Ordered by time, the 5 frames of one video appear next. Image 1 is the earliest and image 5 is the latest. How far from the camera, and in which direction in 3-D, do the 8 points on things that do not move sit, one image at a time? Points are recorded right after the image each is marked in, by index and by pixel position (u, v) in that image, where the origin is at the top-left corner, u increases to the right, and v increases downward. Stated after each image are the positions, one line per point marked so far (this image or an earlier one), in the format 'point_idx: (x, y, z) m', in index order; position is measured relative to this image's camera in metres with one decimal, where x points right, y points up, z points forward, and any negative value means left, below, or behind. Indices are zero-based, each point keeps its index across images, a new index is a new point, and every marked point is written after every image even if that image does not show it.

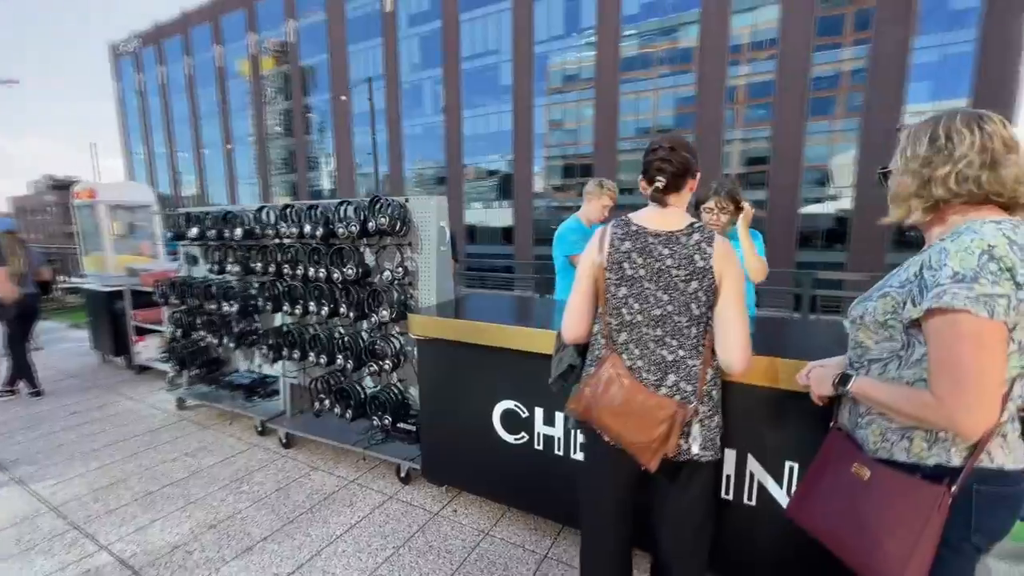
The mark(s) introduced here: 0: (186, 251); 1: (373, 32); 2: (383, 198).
0: (-2.7, +0.3, +3.7) m
1: (-5.9, +9.9, +17.1) m
2: (-0.8, +0.5, +2.6) m
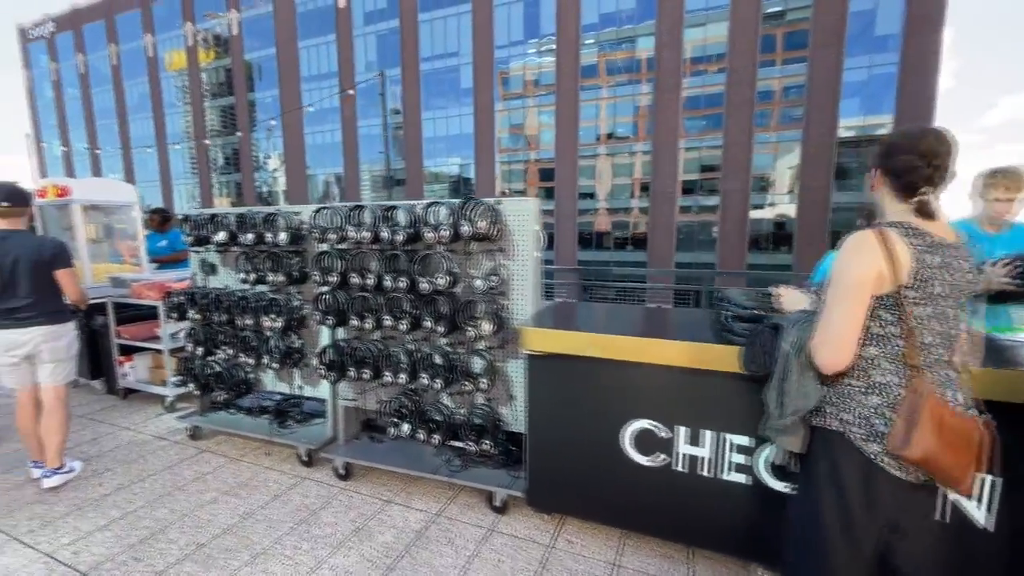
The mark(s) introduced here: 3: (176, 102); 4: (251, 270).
0: (-2.3, +0.2, +3.2) m
1: (-7.0, +9.7, +16.3) m
2: (-0.2, +0.5, +2.3) m
3: (-15.2, +8.4, +19.8) m
4: (-1.7, +0.1, +2.9) m
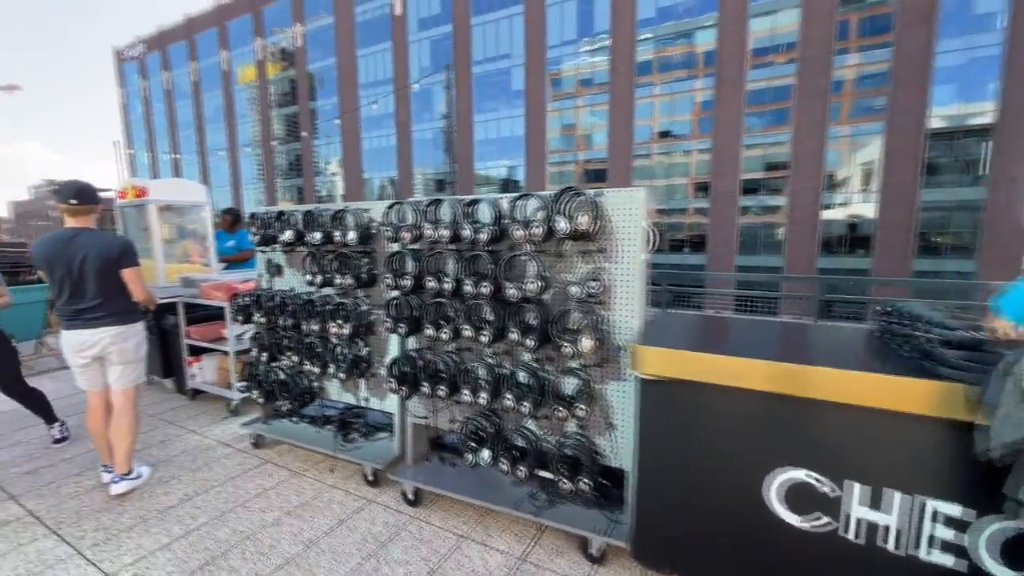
0: (-1.7, +0.2, +3.1) m
1: (-4.9, +9.6, +16.6) m
2: (+0.3, +0.4, +2.0) m
3: (-12.7, +8.4, +20.9) m
4: (-1.2, +0.1, +2.7) m
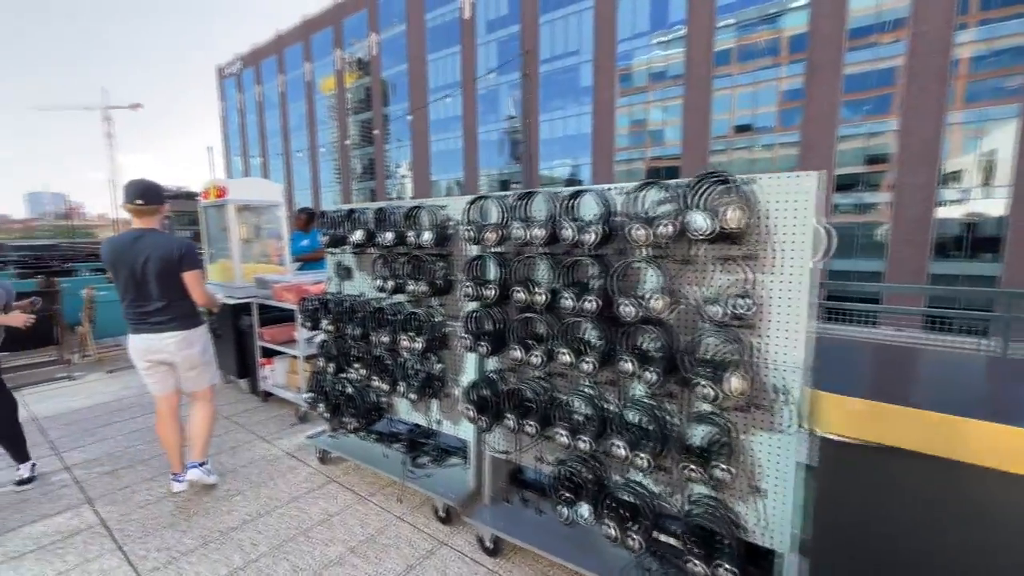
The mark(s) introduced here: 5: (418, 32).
0: (-1.1, +0.2, +2.8) m
1: (-2.2, +9.6, +16.7) m
2: (+0.7, +0.4, +1.5) m
3: (-9.4, +8.6, +22.0) m
4: (-0.7, +0.1, +2.4) m
5: (-3.7, +10.5, +17.6) m
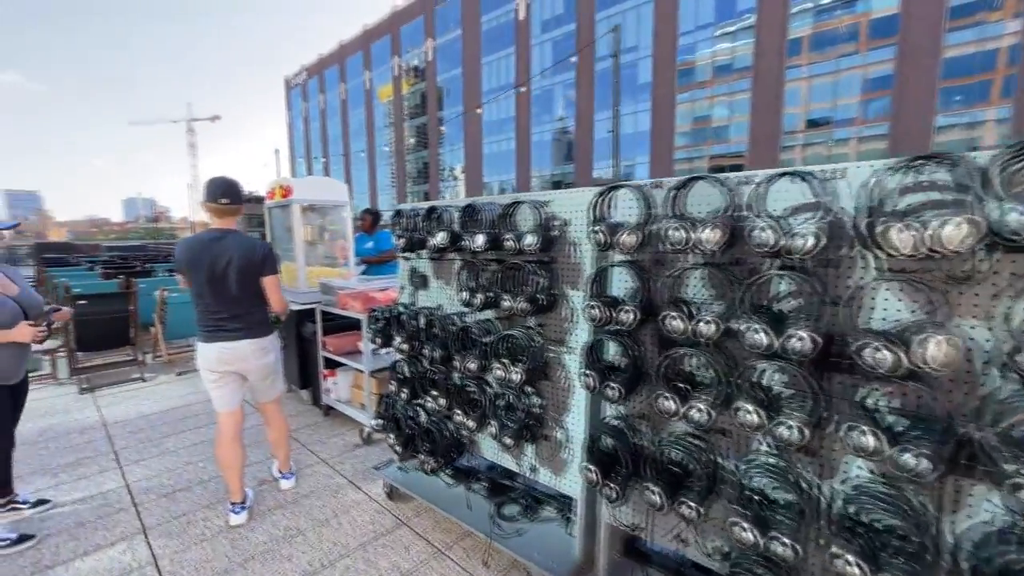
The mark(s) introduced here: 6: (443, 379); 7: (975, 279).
0: (-0.6, +0.1, +2.4) m
1: (0.0, +9.5, +16.4) m
2: (+1.1, +0.3, +0.9) m
3: (-6.5, +8.5, +22.5) m
4: (-0.2, 0.0, +2.0) m
5: (-1.3, +10.4, +17.5) m
6: (-0.4, -0.4, +2.2) m
7: (+1.1, 0.0, +1.0) m
